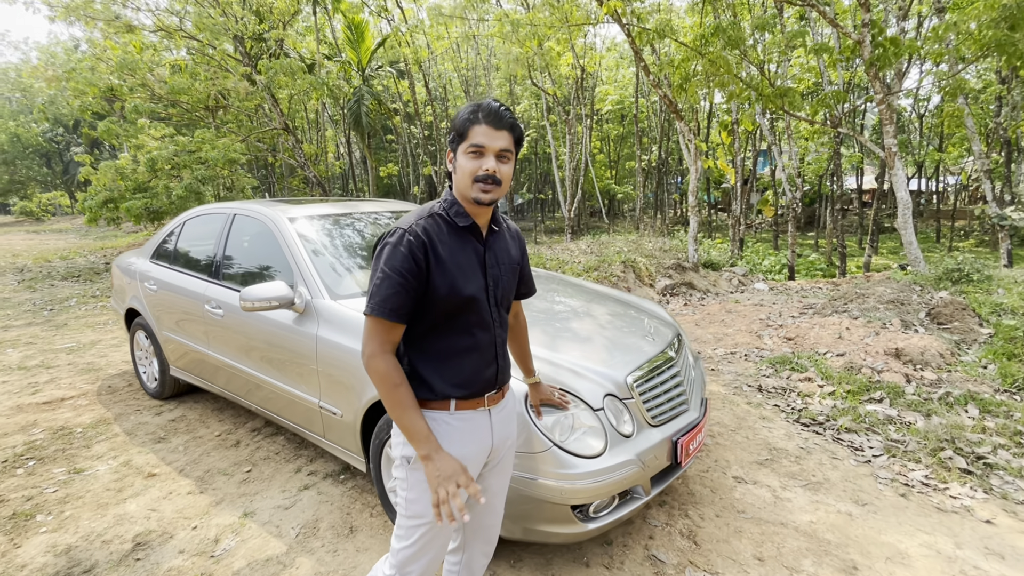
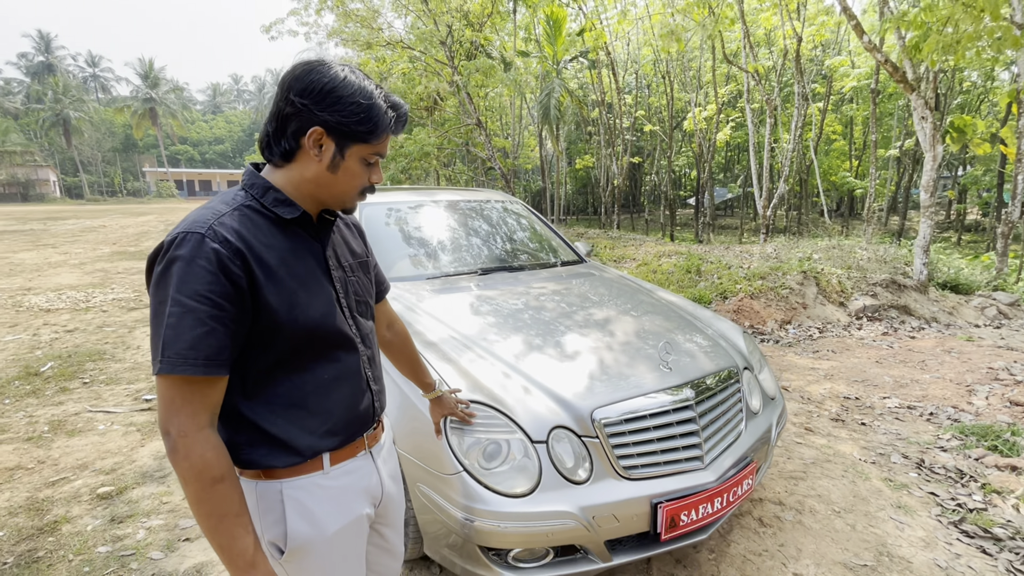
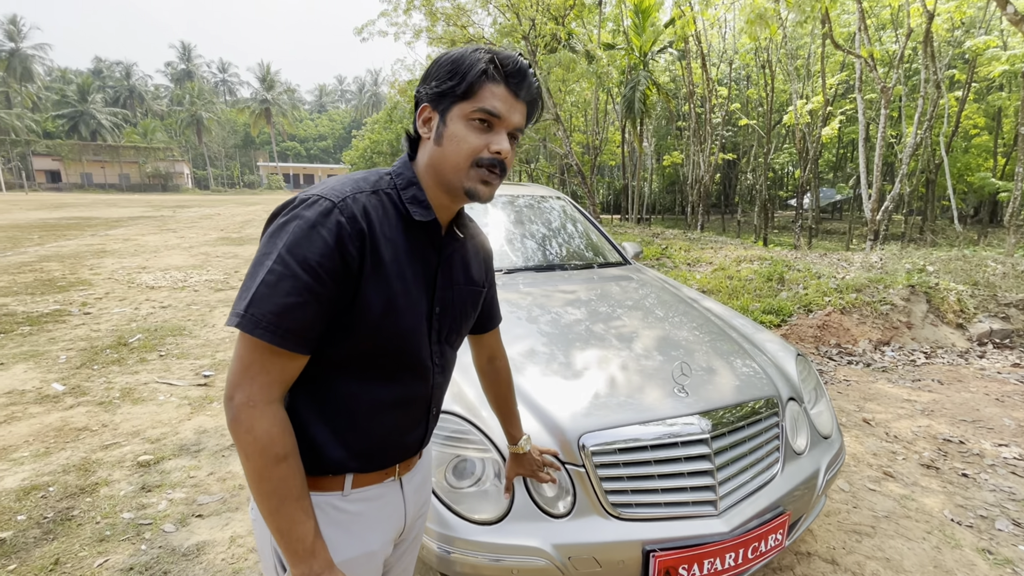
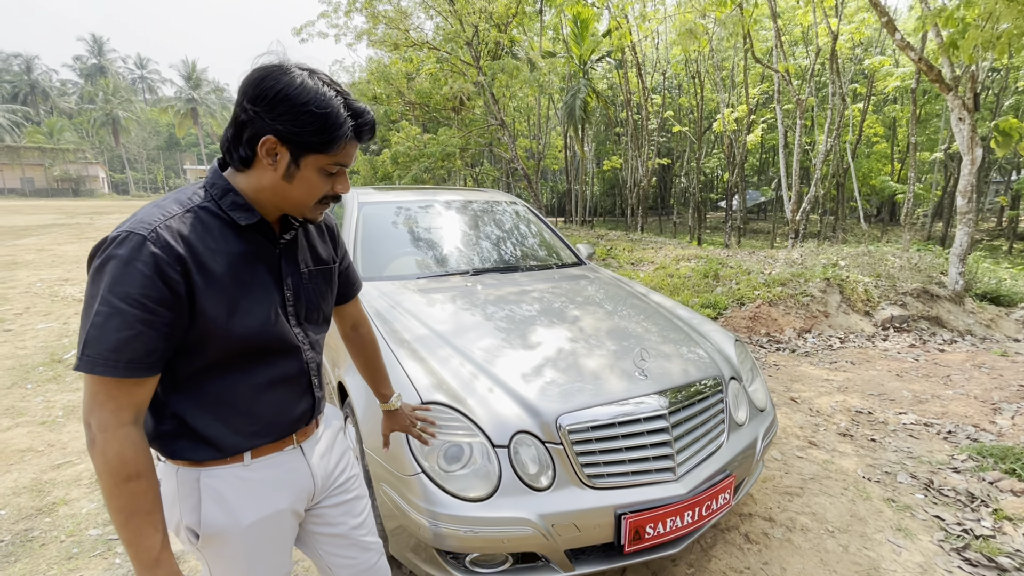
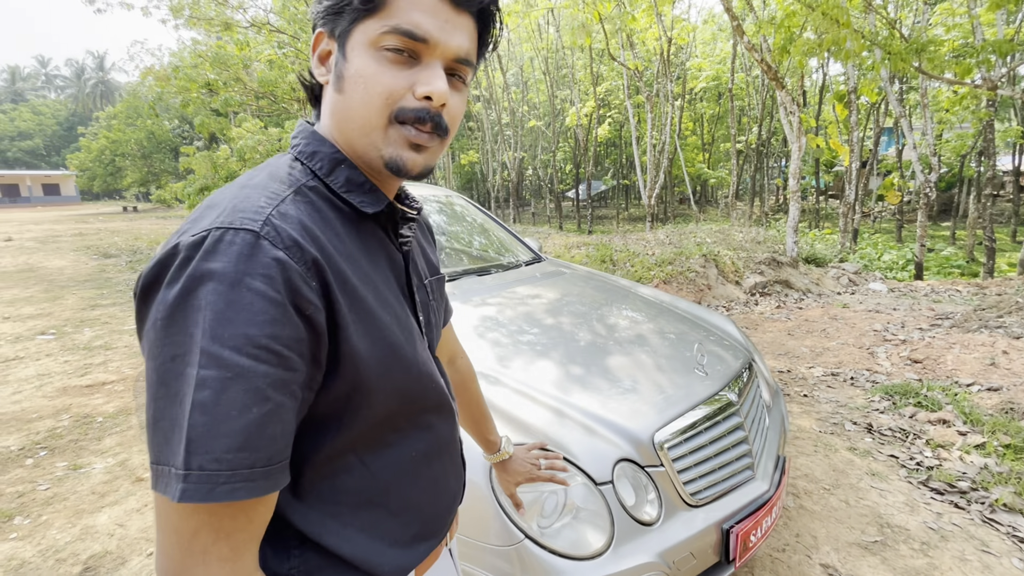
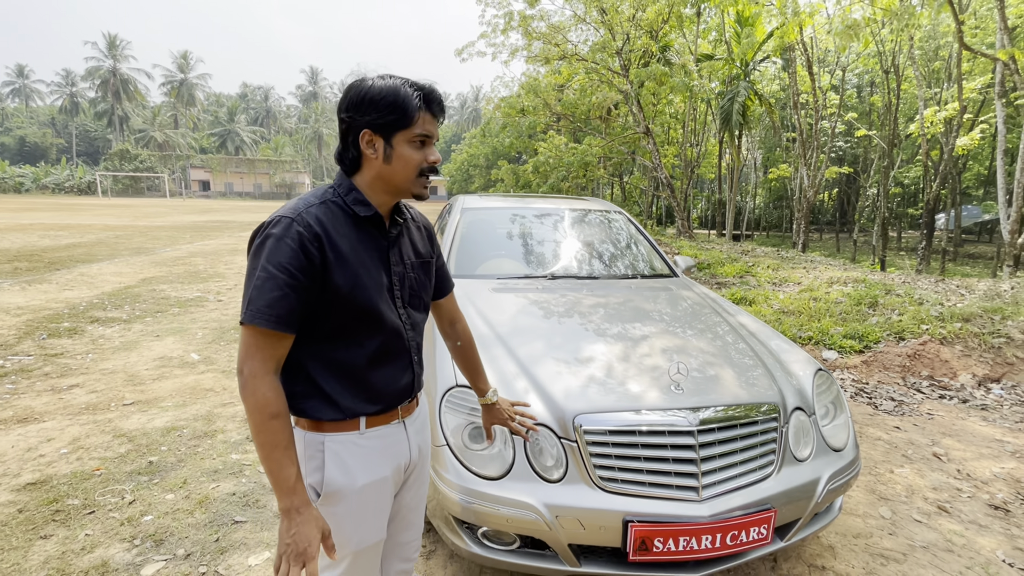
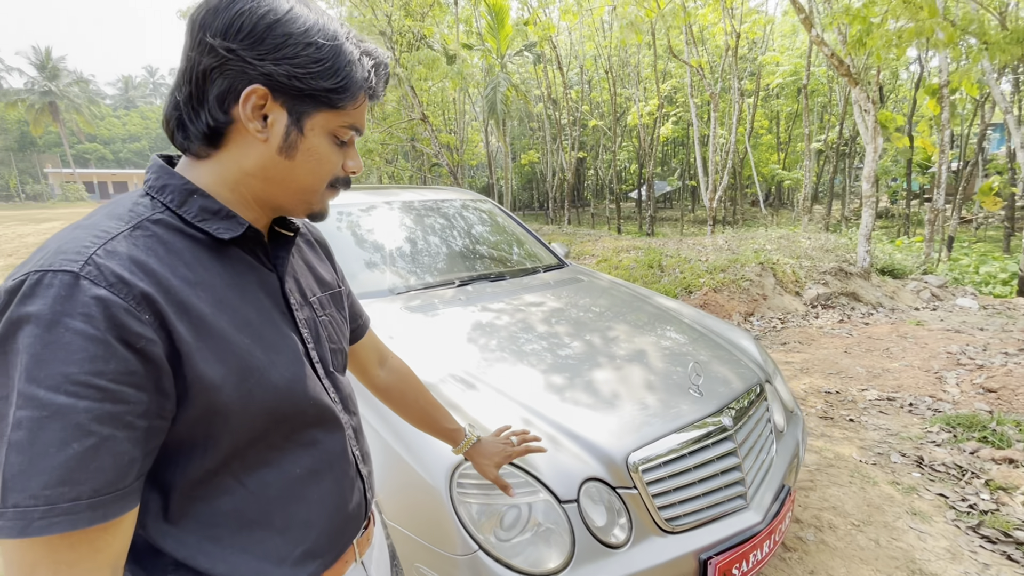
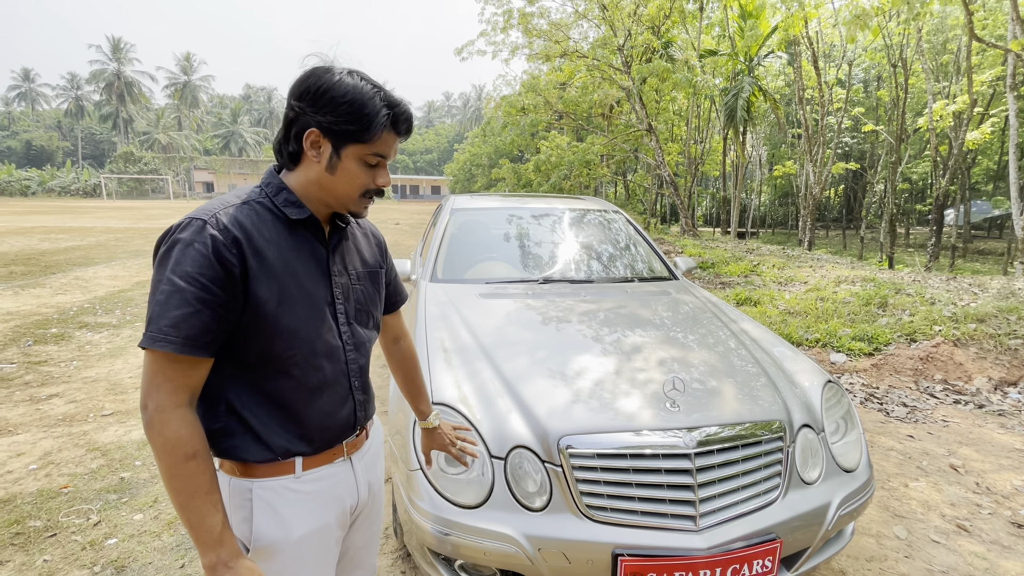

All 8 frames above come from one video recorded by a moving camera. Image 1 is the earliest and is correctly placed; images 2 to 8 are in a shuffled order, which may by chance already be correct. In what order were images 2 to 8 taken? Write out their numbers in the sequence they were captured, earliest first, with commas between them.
5, 7, 2, 4, 3, 8, 6
